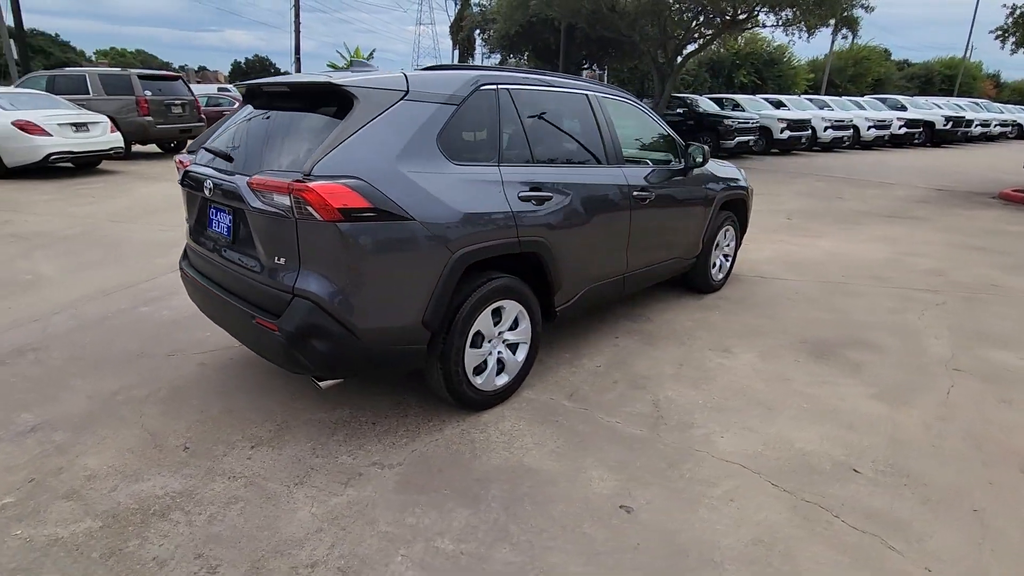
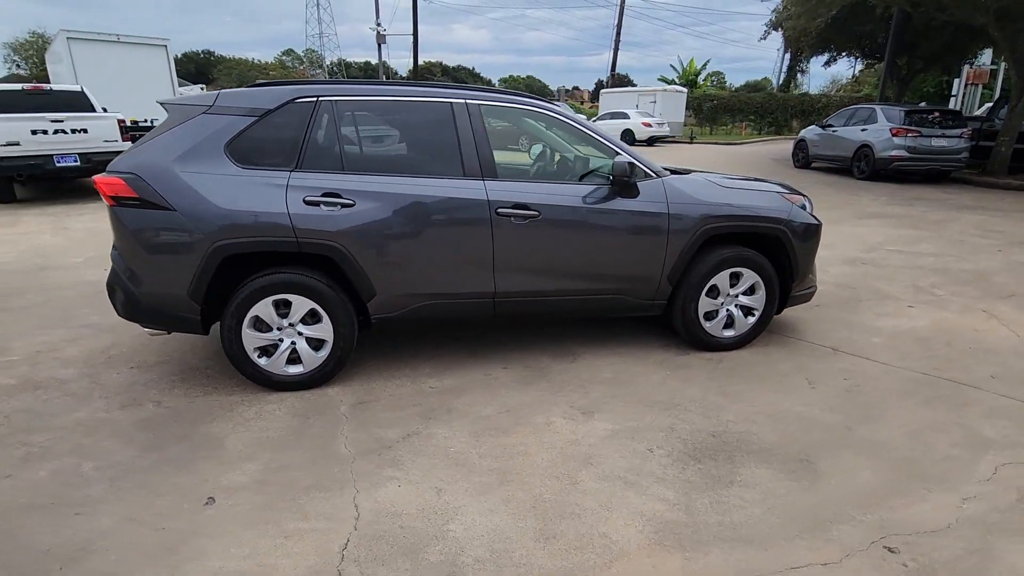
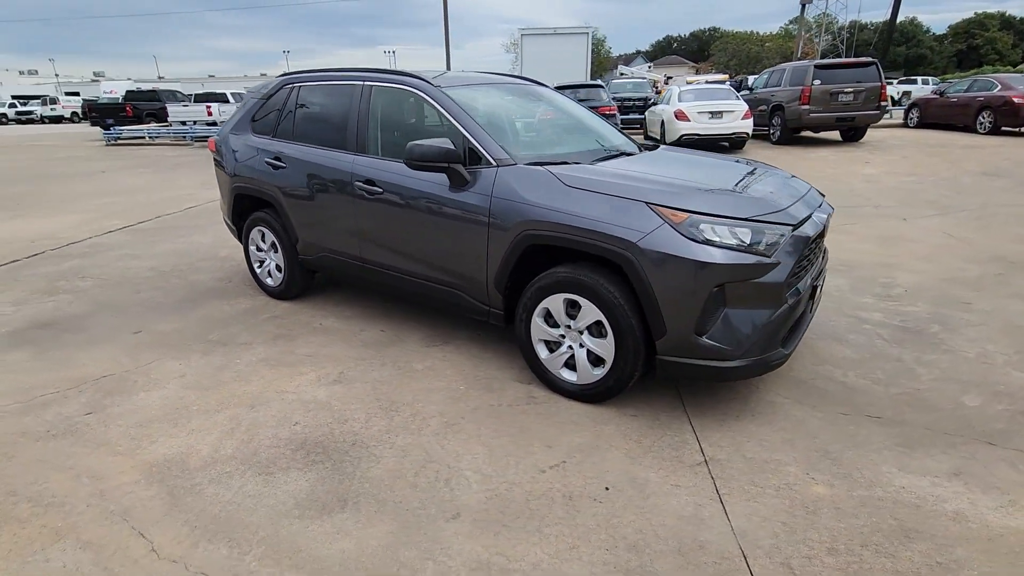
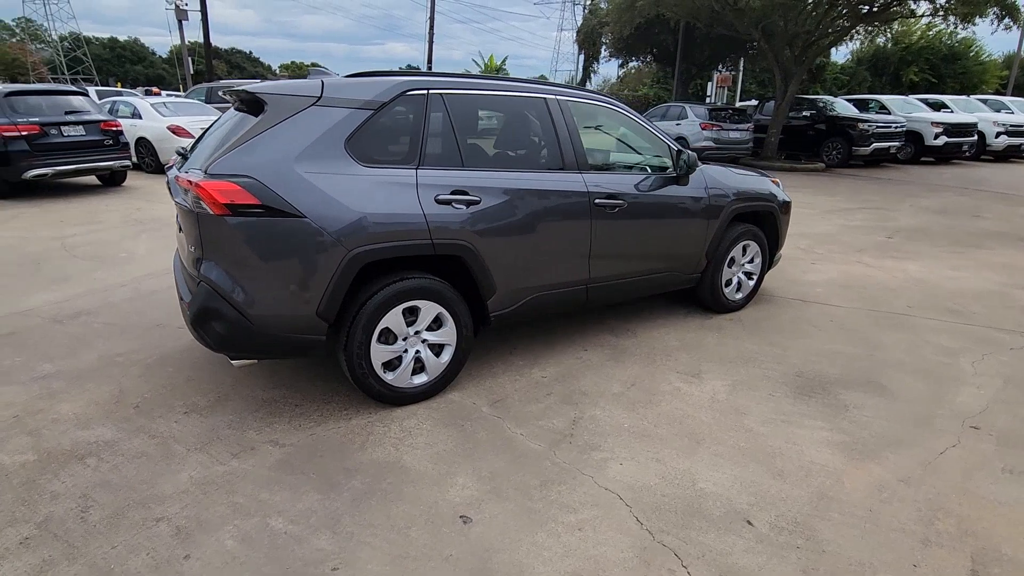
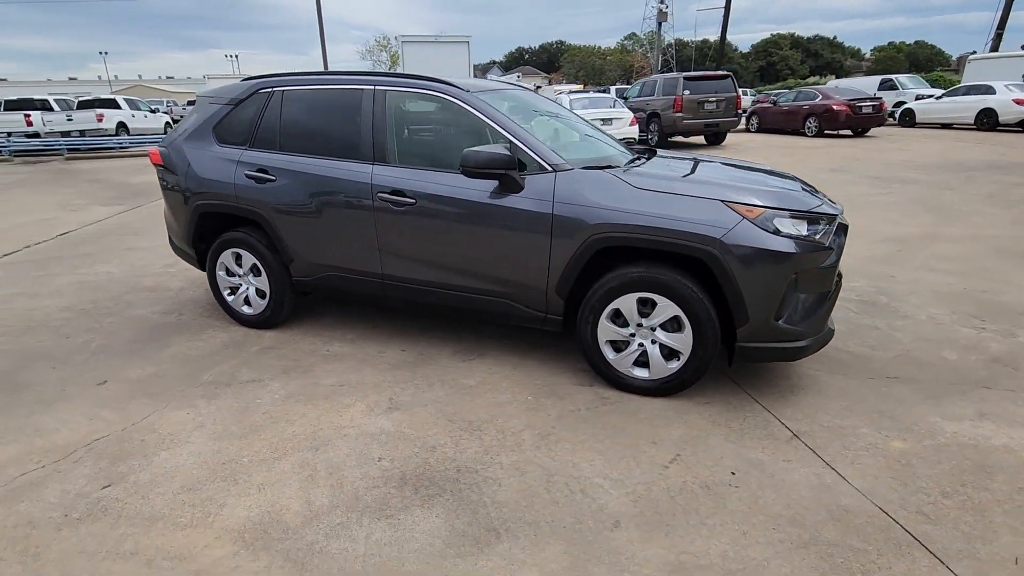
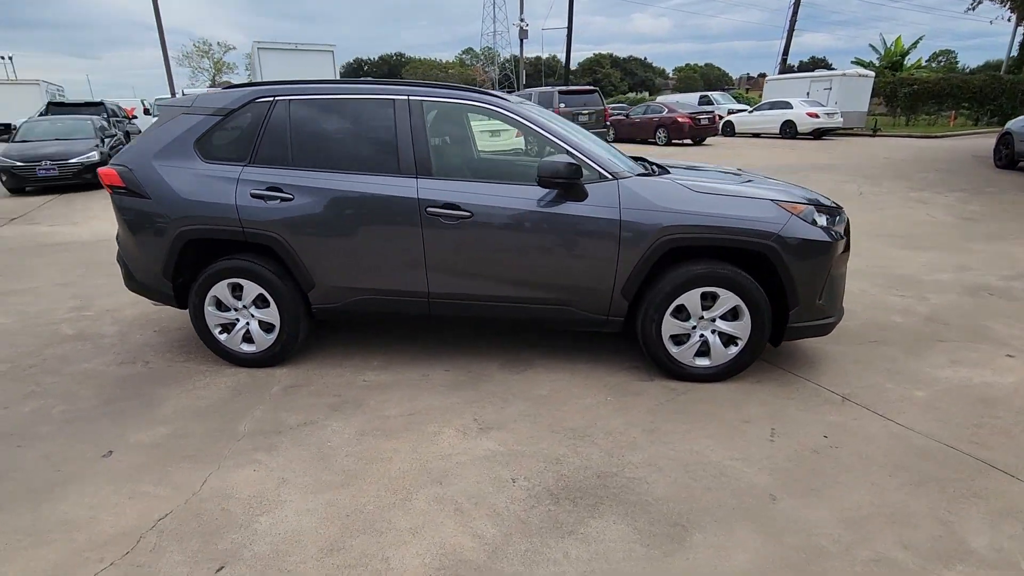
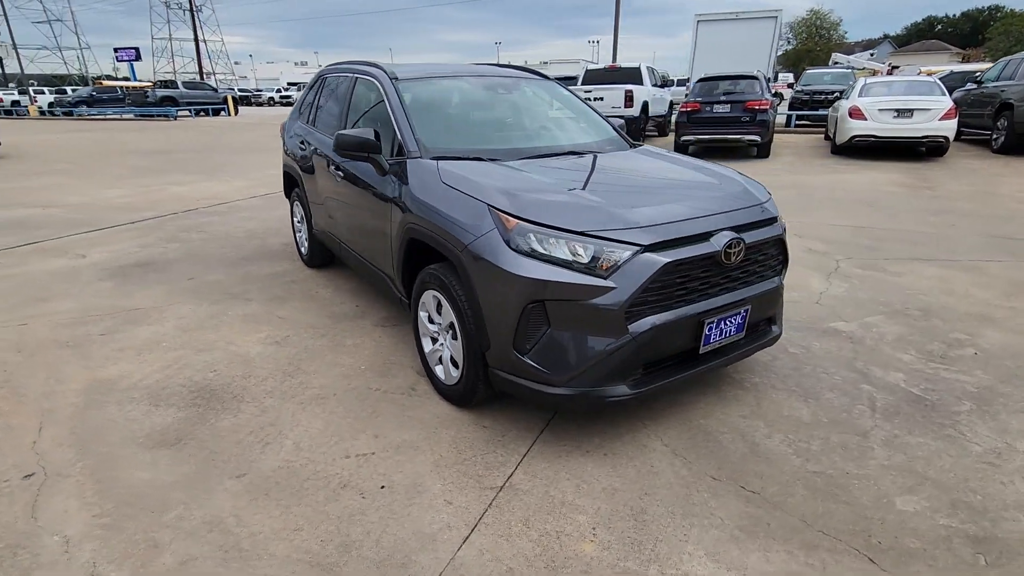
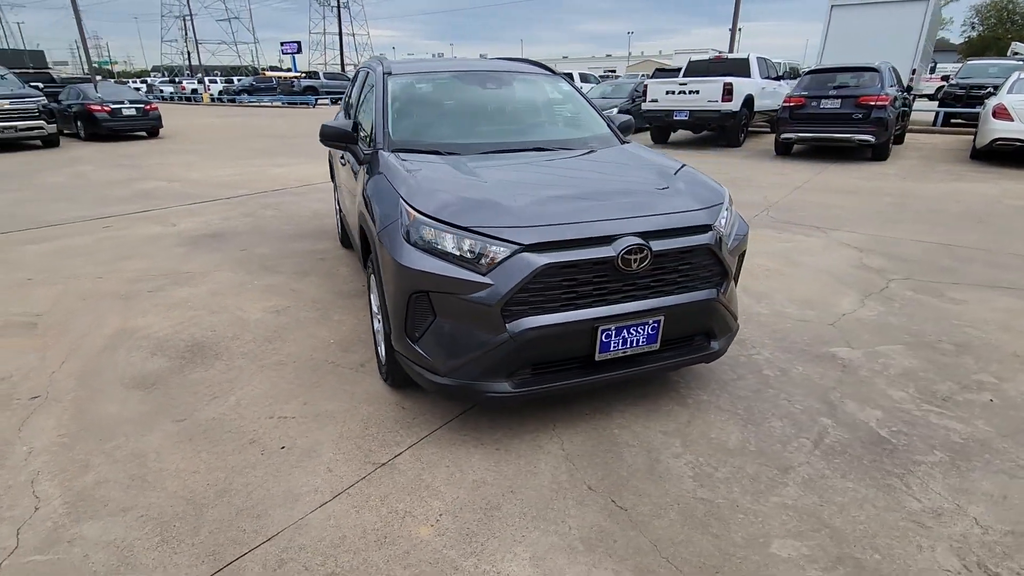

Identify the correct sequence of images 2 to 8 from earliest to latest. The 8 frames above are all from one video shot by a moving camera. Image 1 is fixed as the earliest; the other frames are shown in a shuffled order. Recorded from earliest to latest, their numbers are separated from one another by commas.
4, 2, 6, 5, 3, 7, 8
